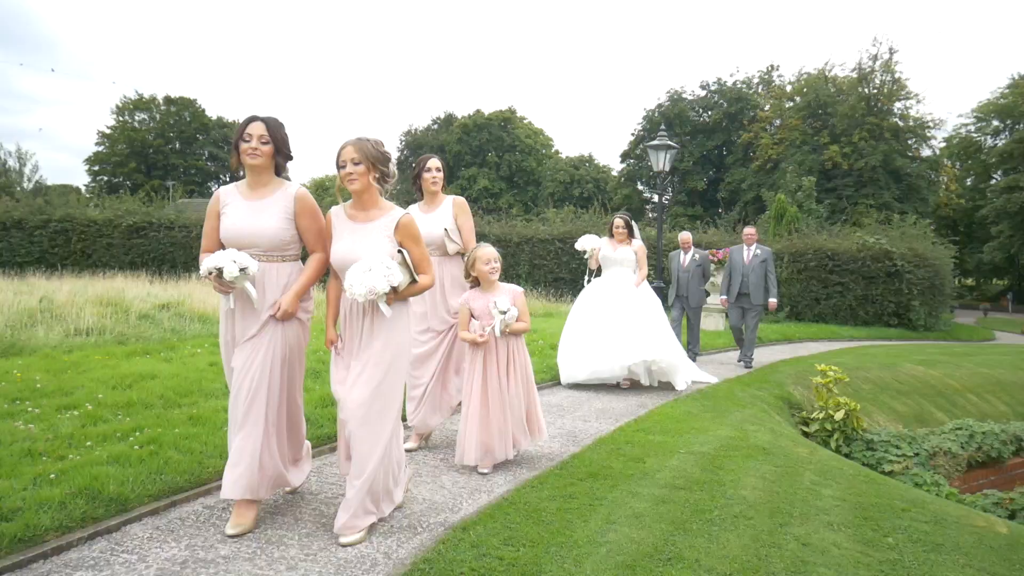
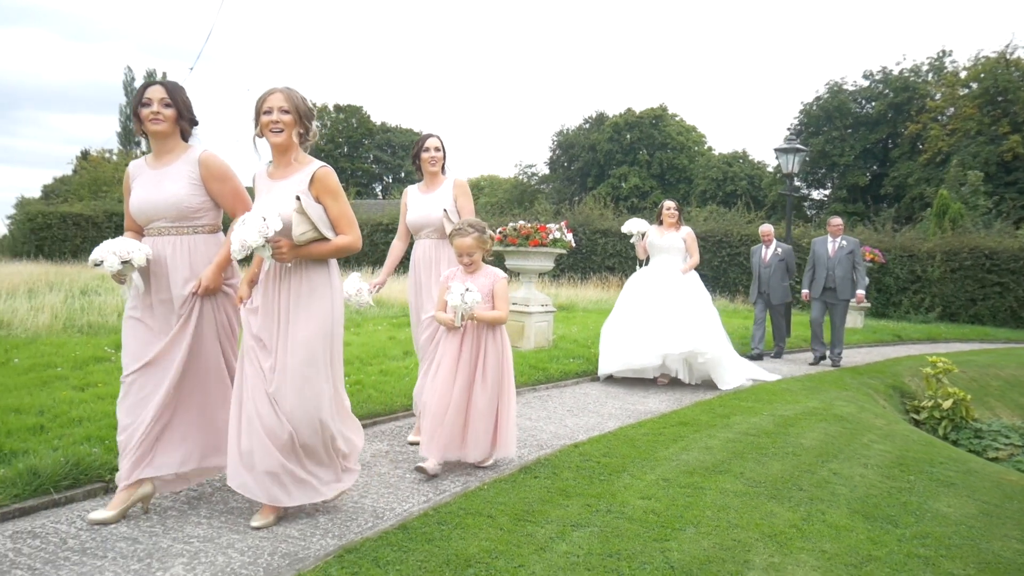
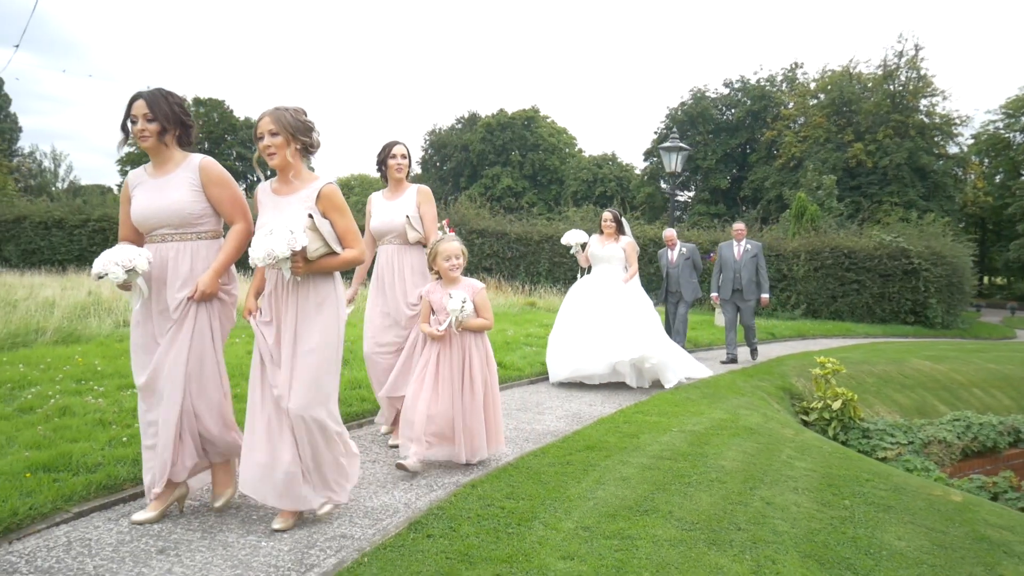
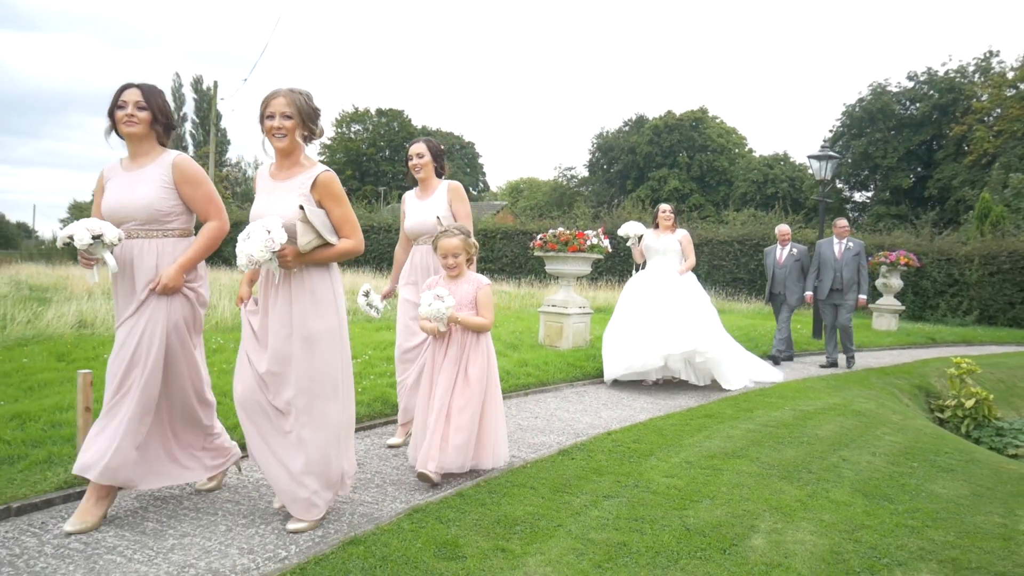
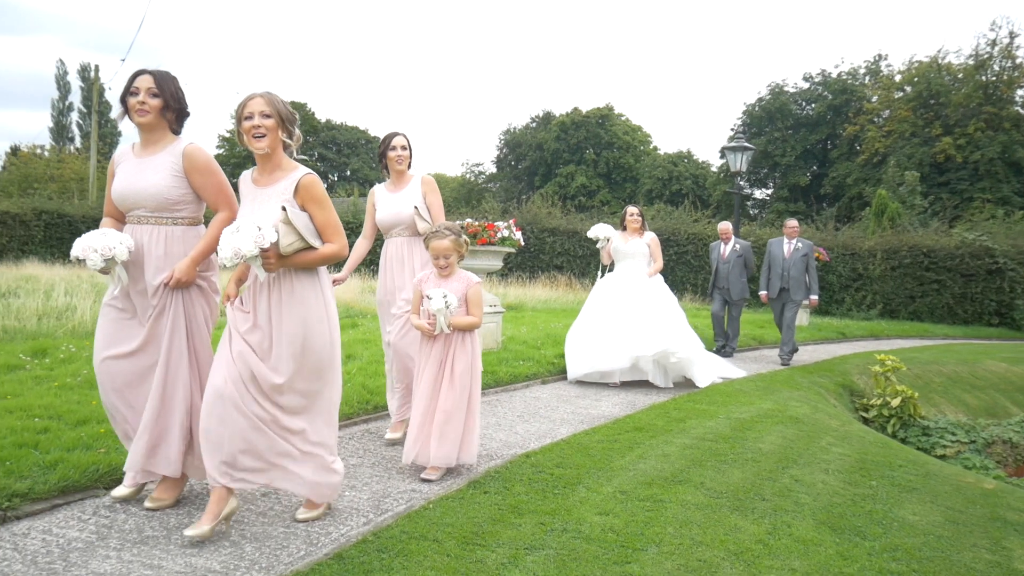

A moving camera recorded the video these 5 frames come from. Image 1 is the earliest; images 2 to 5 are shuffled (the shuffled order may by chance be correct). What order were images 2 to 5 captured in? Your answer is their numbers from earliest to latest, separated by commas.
3, 5, 2, 4
